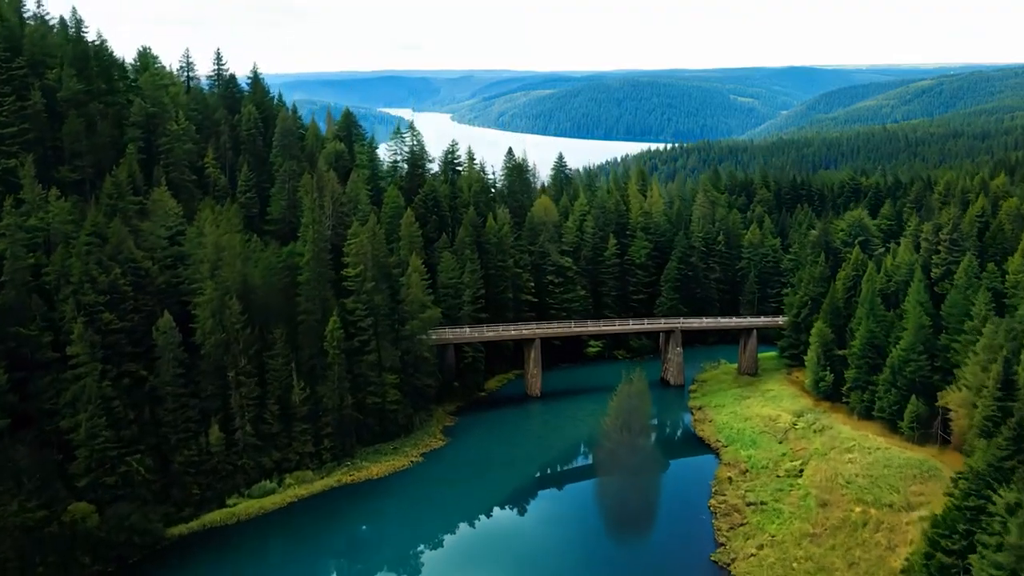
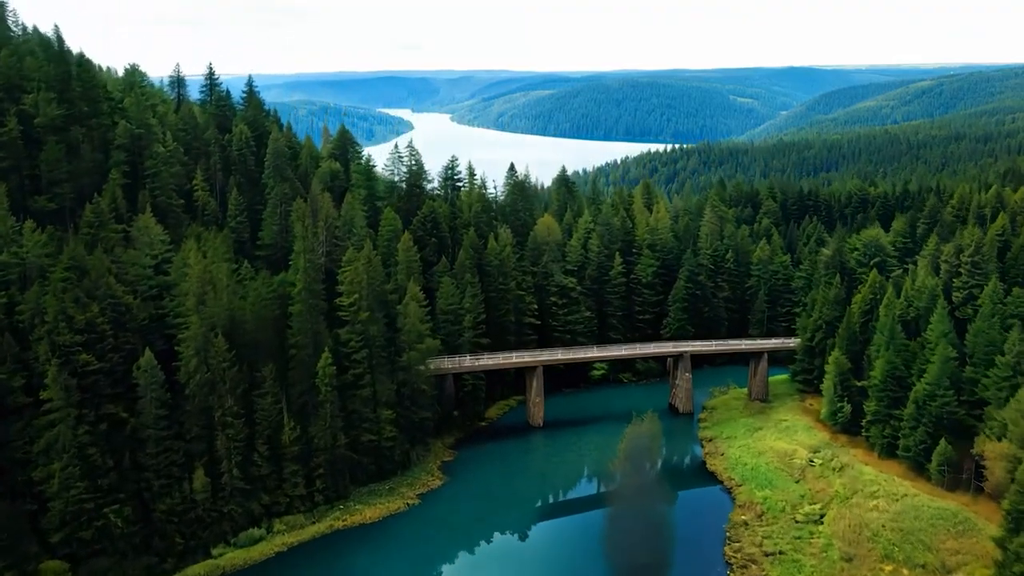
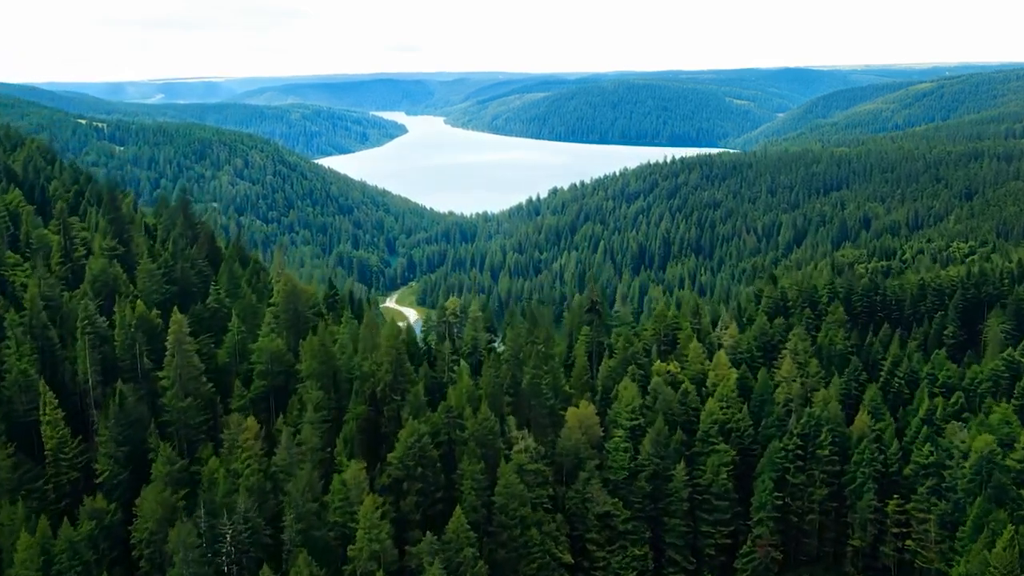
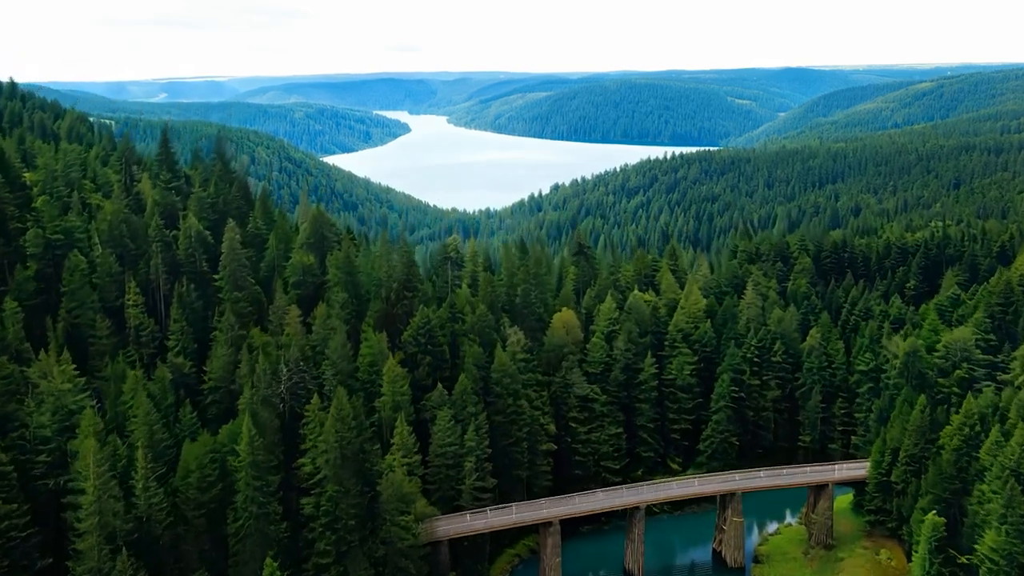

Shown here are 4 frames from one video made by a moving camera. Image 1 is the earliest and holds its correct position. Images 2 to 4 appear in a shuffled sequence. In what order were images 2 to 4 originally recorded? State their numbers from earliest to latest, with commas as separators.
2, 4, 3
